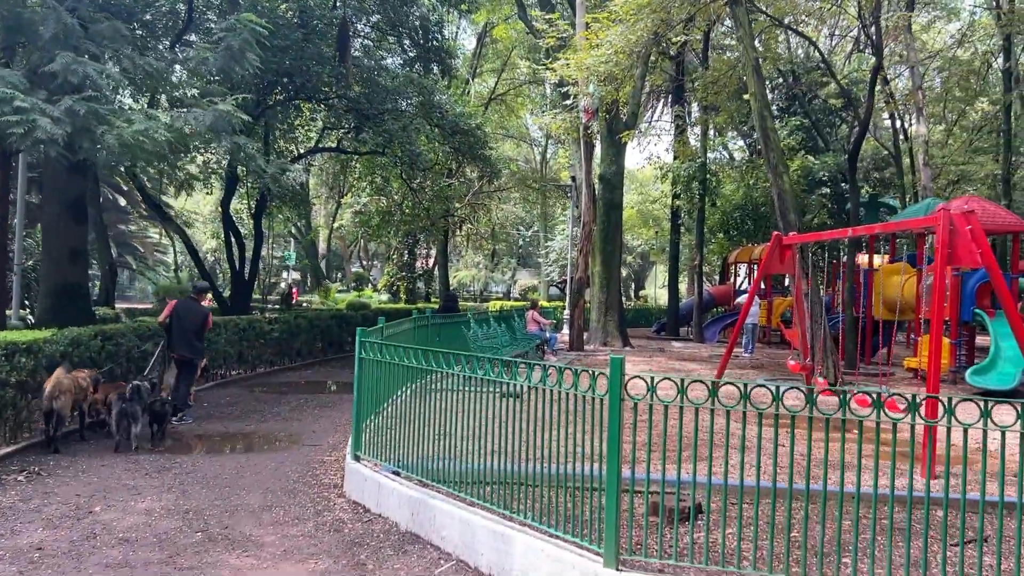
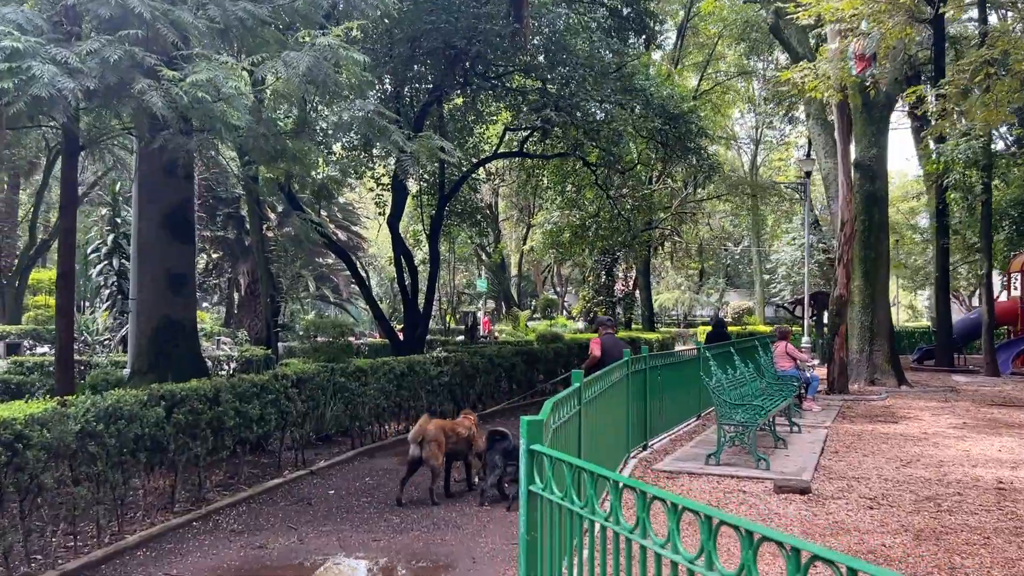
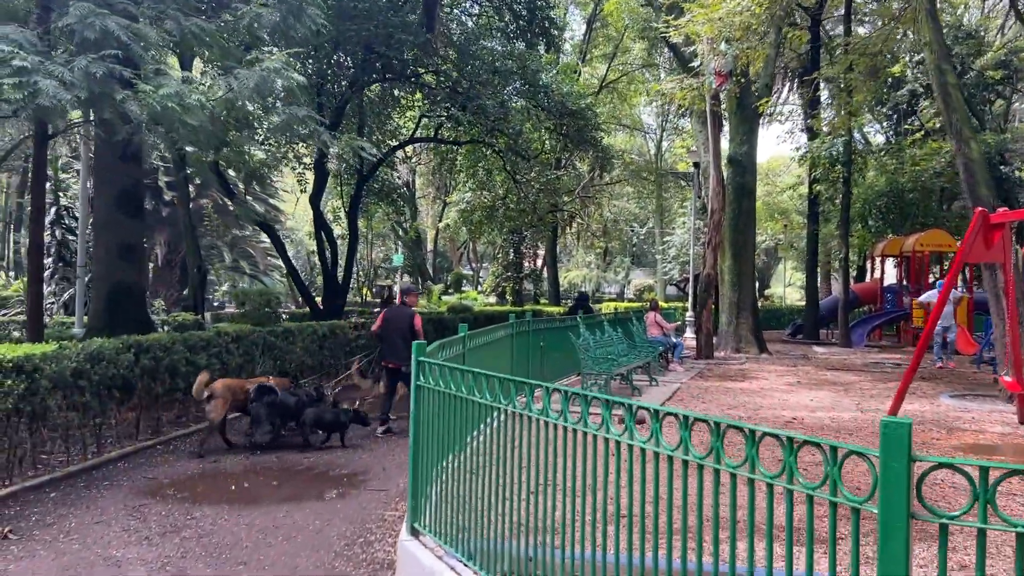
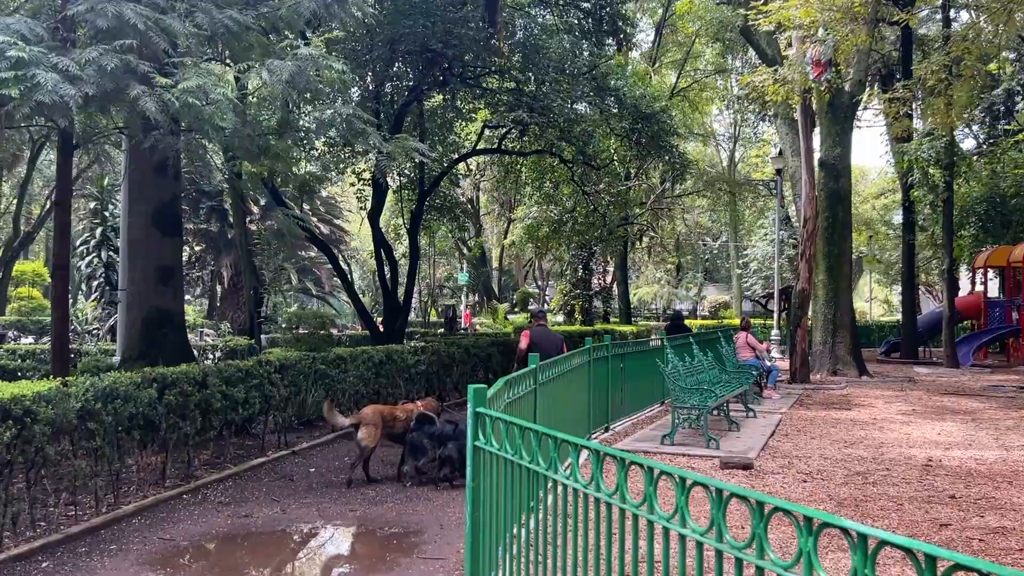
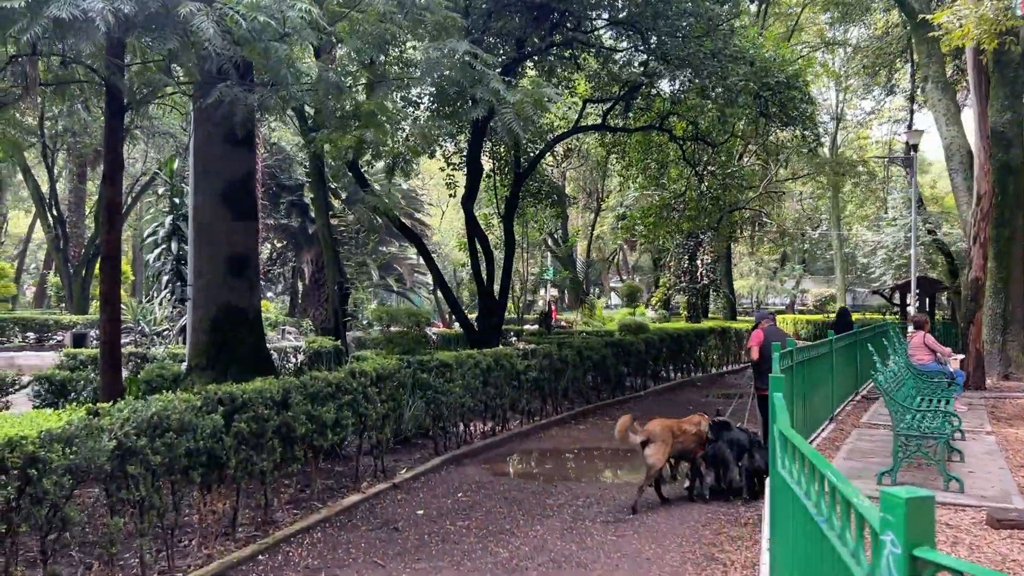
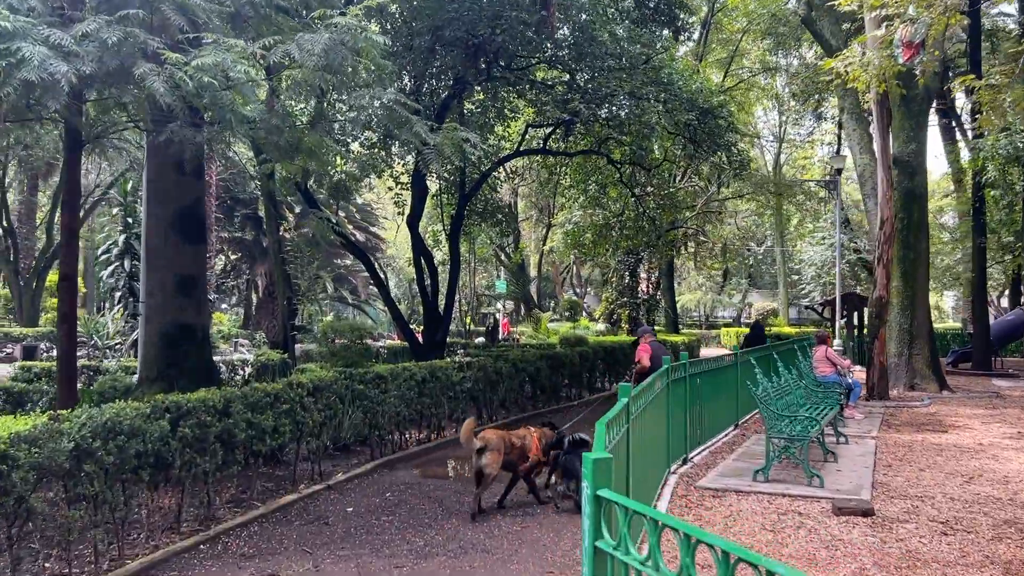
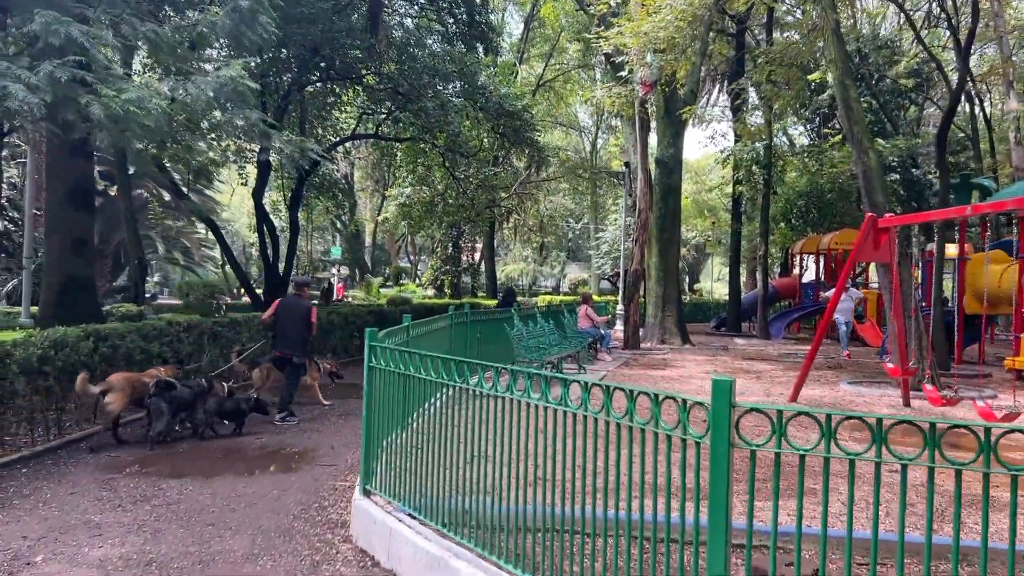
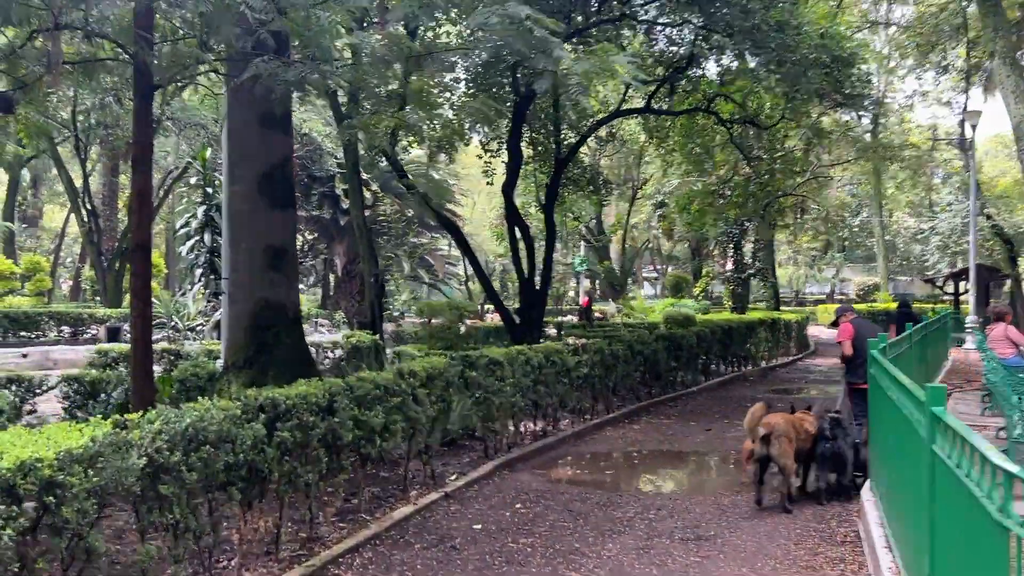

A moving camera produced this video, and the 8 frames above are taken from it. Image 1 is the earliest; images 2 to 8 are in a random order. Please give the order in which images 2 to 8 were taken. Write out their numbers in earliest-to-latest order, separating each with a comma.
7, 3, 4, 2, 6, 5, 8
